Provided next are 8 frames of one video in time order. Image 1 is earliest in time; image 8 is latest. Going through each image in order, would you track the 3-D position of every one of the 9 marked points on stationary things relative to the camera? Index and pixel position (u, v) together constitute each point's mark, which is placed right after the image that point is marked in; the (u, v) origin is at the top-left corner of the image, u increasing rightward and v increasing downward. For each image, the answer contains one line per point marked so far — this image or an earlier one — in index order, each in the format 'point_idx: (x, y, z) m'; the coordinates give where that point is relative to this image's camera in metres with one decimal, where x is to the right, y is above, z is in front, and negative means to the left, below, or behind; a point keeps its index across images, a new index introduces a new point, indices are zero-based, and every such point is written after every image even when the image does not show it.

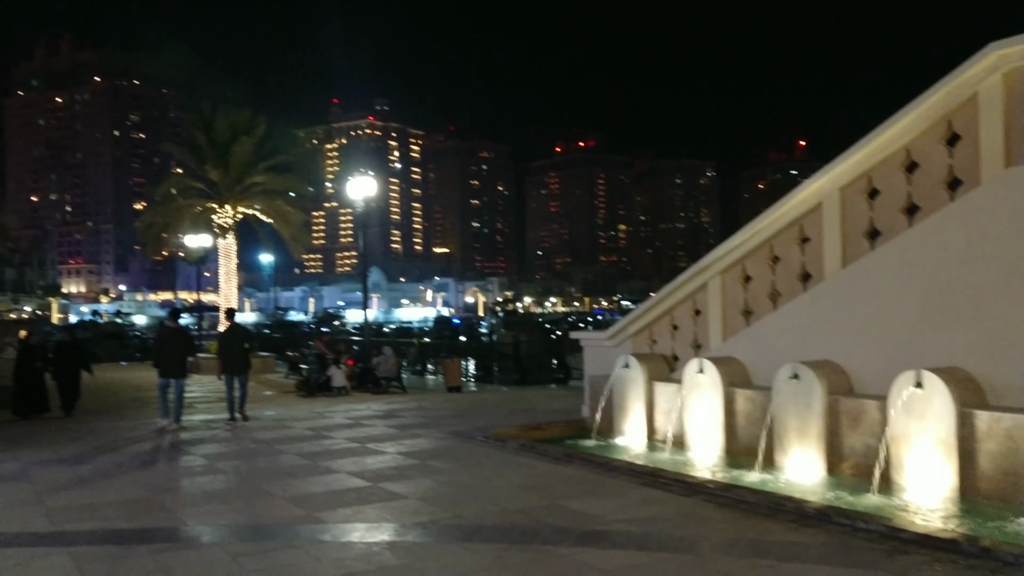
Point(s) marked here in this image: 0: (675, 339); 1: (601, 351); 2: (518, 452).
0: (+1.8, -0.6, +10.4) m
1: (+1.1, -0.8, +11.2) m
2: (+0.1, -1.6, +9.0) m
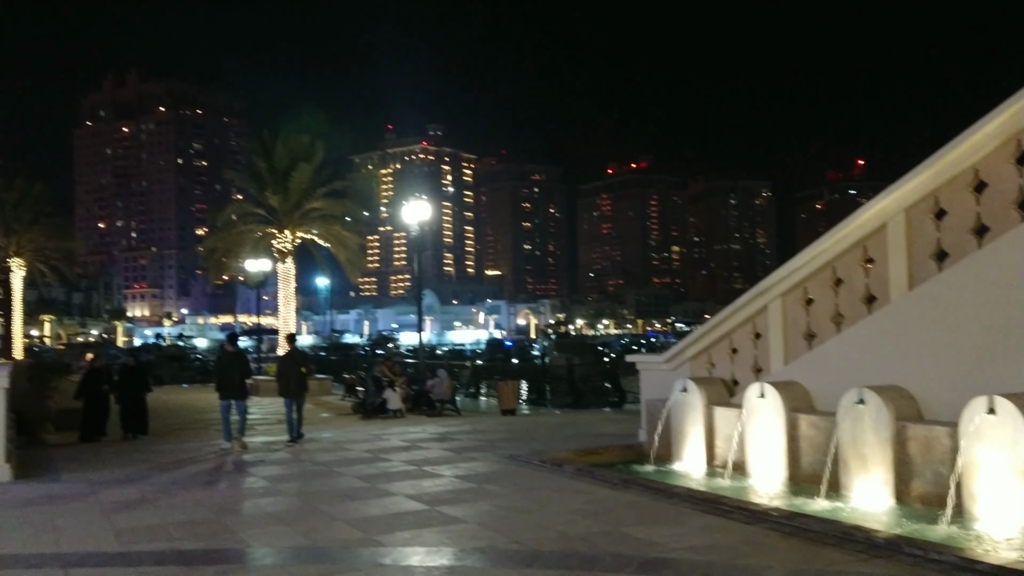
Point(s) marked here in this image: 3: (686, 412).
0: (+2.5, -0.8, +10.2) m
1: (+1.8, -1.0, +11.1) m
2: (+0.6, -1.8, +8.9) m
3: (+1.9, -1.3, +9.8) m
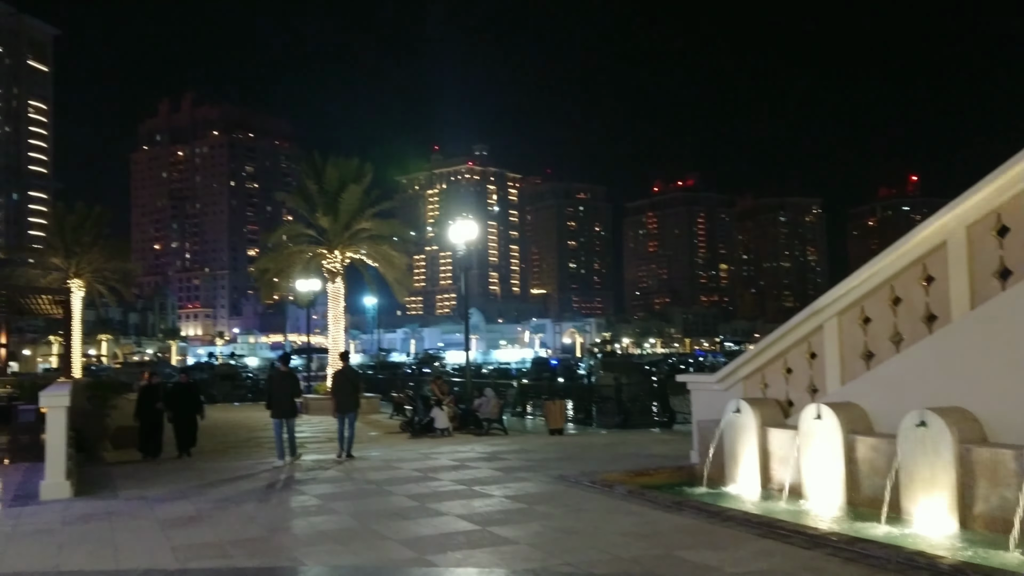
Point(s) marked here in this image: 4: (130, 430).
0: (+3.0, -1.0, +10.0) m
1: (+2.4, -1.3, +10.9) m
2: (+1.1, -2.0, +8.8) m
3: (+2.4, -1.5, +9.6) m
4: (-7.3, -2.7, +17.7) m
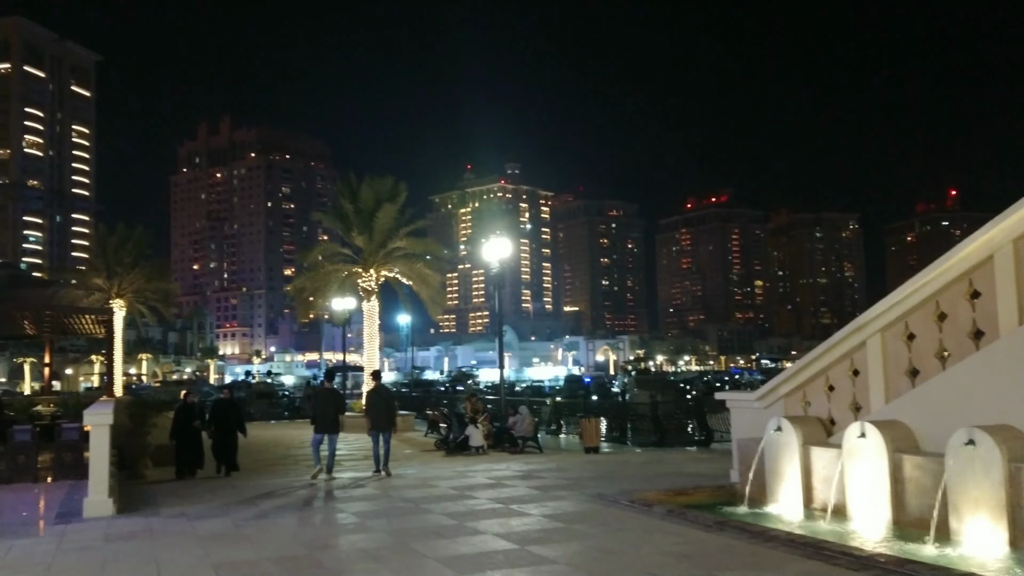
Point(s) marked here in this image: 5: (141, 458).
0: (+3.4, -1.2, +9.9) m
1: (+2.8, -1.5, +10.8) m
2: (+1.5, -2.2, +8.7) m
3: (+2.8, -1.7, +9.5) m
4: (-6.6, -3.1, +17.9) m
5: (-6.7, -3.1, +16.6) m
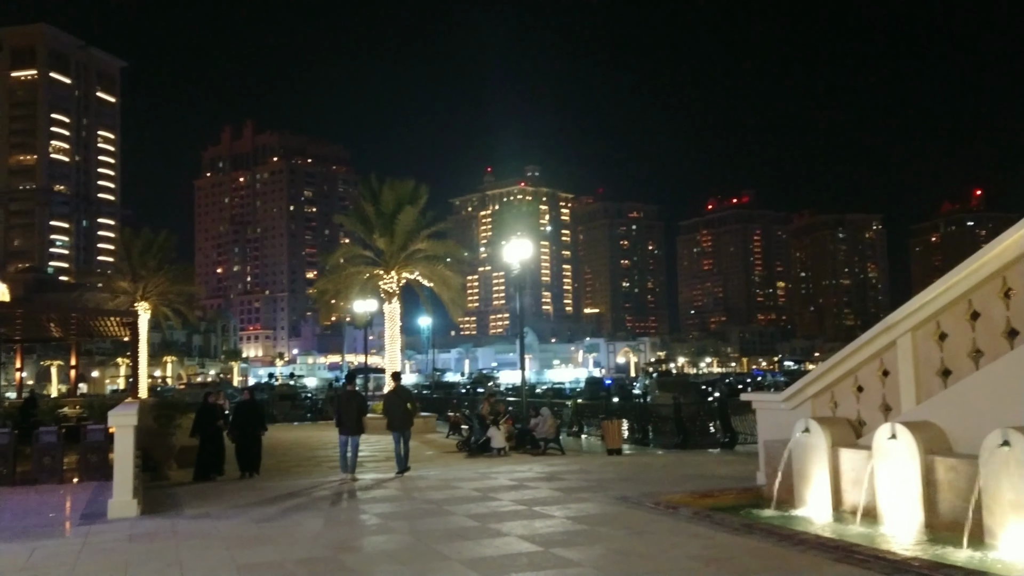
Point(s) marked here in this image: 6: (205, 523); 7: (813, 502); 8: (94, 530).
0: (+3.7, -1.2, +9.7) m
1: (+3.1, -1.5, +10.7) m
2: (+1.7, -2.2, +8.6) m
3: (+3.0, -1.7, +9.4) m
4: (-6.2, -3.1, +18.0) m
5: (-6.3, -3.1, +16.7) m
6: (-3.4, -2.6, +10.1) m
7: (+3.0, -2.1, +9.2) m
8: (-4.5, -2.6, +9.8) m
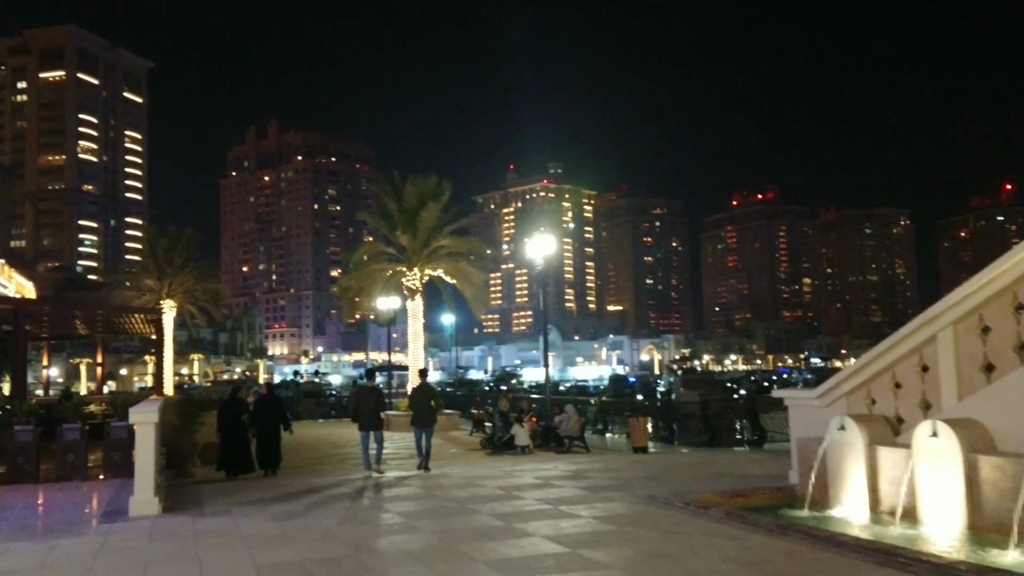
0: (+3.9, -1.1, +9.4) m
1: (+3.3, -1.4, +10.4) m
2: (+1.9, -2.1, +8.3) m
3: (+3.3, -1.6, +9.1) m
4: (-5.7, -3.1, +17.9) m
5: (-5.8, -3.1, +16.7) m
6: (-3.1, -2.5, +10.0) m
7: (+3.3, -2.1, +8.9) m
8: (-4.2, -2.5, +9.7) m
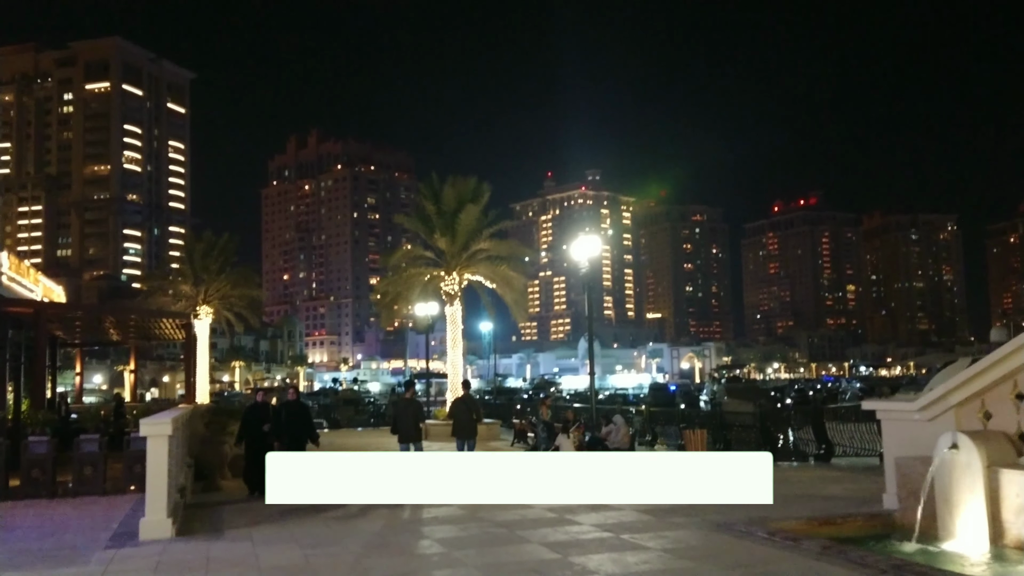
0: (+4.4, -1.1, +8.1) m
1: (+3.9, -1.4, +9.0) m
2: (+2.4, -2.0, +7.0) m
3: (+3.7, -1.6, +7.7) m
4: (-4.9, -3.1, +16.9) m
5: (-5.0, -3.1, +15.7) m
6: (-2.6, -2.5, +8.9) m
7: (+3.7, -2.0, +7.6) m
8: (-3.7, -2.5, +8.7) m
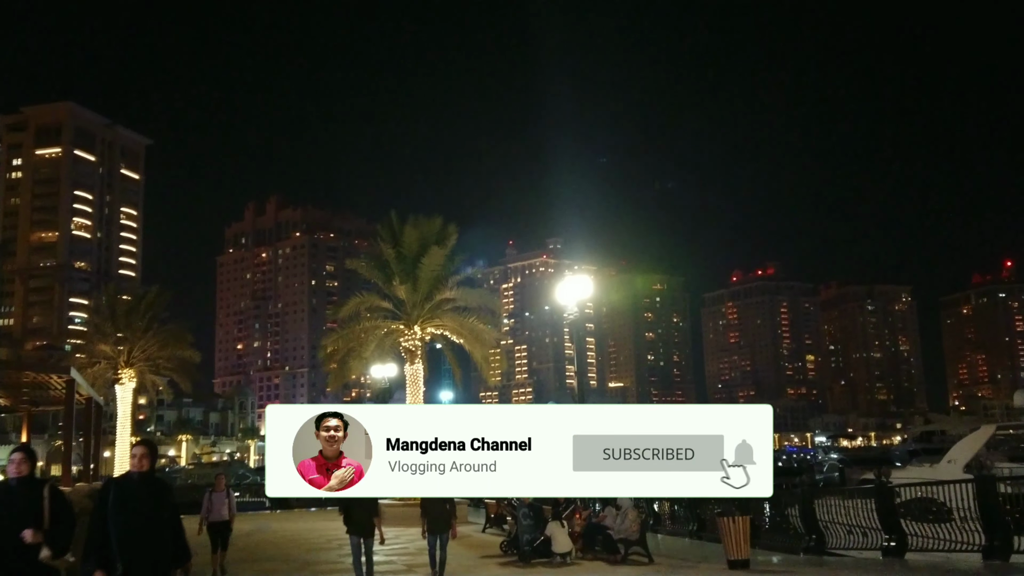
0: (+4.5, -1.0, +4.2) m
1: (+3.9, -1.3, +5.1) m
2: (+2.5, -1.9, +3.0) m
3: (+3.9, -1.4, +3.8) m
4: (-5.1, -3.7, +12.4) m
5: (-5.2, -3.6, +11.2) m
6: (-2.5, -2.5, +4.6) m
7: (+3.9, -1.9, +3.6) m
8: (-3.6, -2.4, +4.3) m
